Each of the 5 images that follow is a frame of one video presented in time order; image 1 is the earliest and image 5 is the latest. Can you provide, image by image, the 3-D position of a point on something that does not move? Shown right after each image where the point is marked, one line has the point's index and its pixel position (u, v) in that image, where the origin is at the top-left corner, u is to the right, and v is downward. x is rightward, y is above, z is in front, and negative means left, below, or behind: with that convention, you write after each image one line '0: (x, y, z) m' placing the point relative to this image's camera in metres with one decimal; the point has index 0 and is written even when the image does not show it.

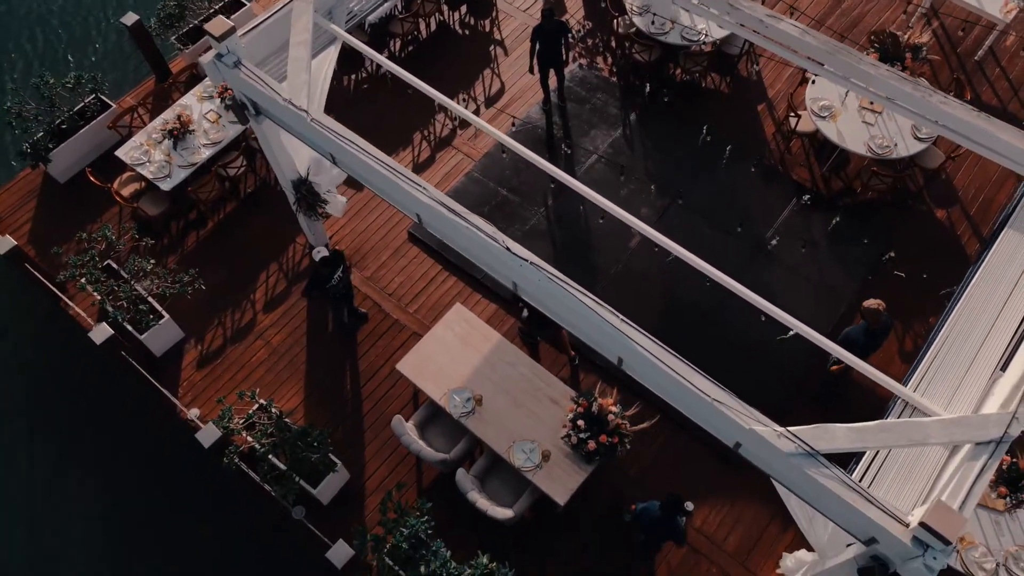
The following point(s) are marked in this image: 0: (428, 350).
0: (-1.0, -0.8, +9.4) m
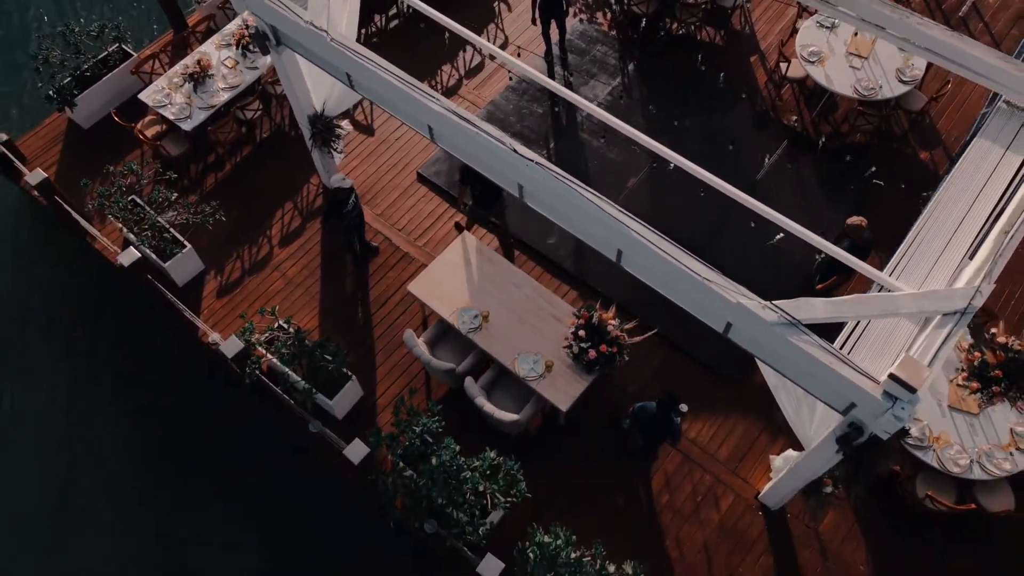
0: (-1.0, +0.2, +9.9) m
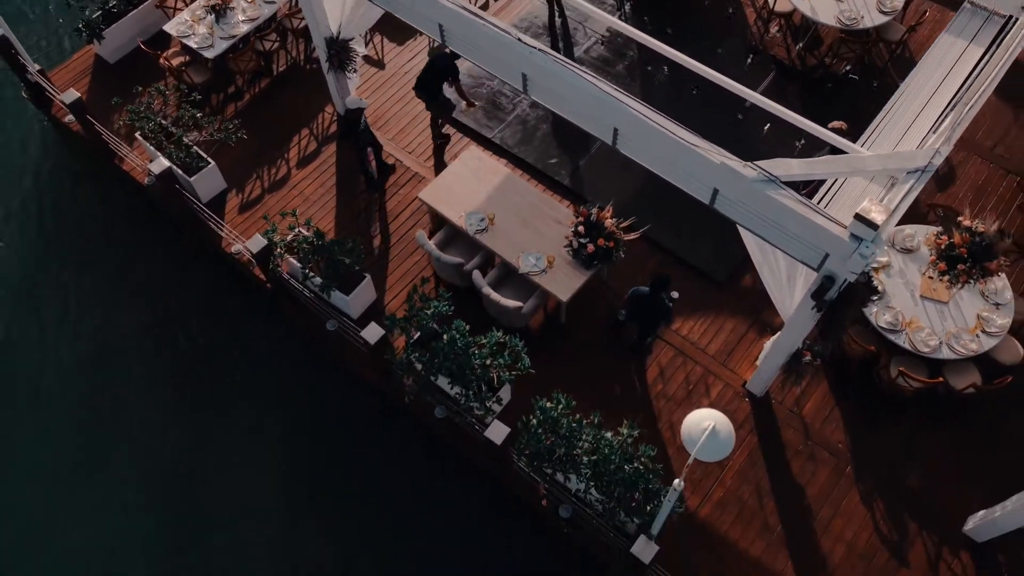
0: (-0.9, +1.5, +10.6) m
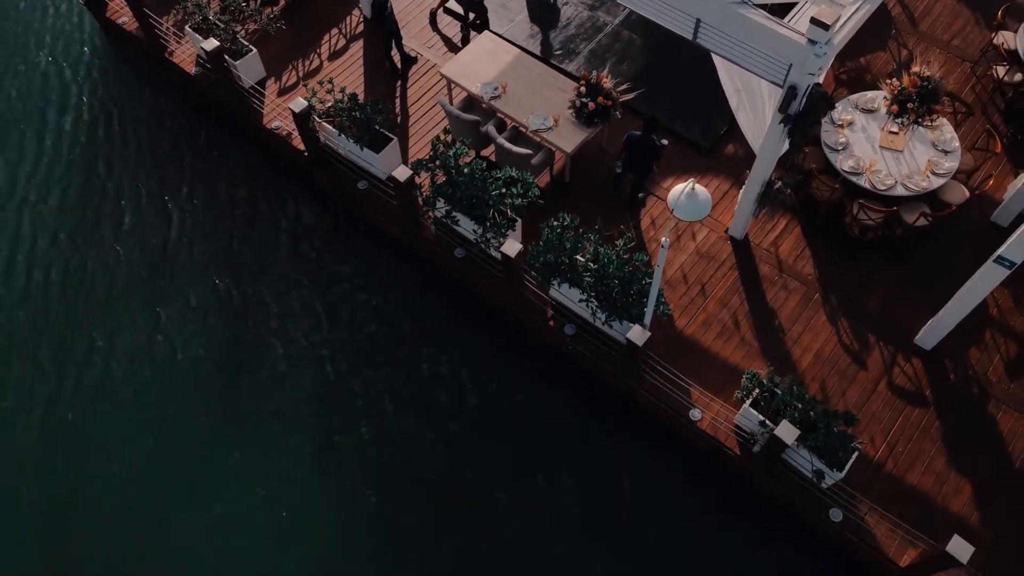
0: (-0.7, +3.6, +12.0) m
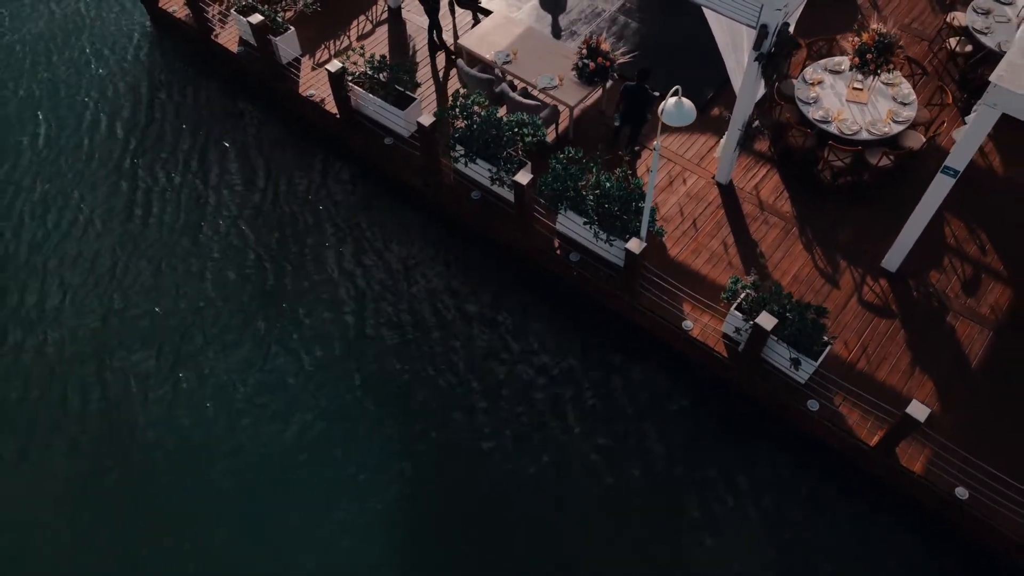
0: (-0.6, +4.6, +13.6) m
